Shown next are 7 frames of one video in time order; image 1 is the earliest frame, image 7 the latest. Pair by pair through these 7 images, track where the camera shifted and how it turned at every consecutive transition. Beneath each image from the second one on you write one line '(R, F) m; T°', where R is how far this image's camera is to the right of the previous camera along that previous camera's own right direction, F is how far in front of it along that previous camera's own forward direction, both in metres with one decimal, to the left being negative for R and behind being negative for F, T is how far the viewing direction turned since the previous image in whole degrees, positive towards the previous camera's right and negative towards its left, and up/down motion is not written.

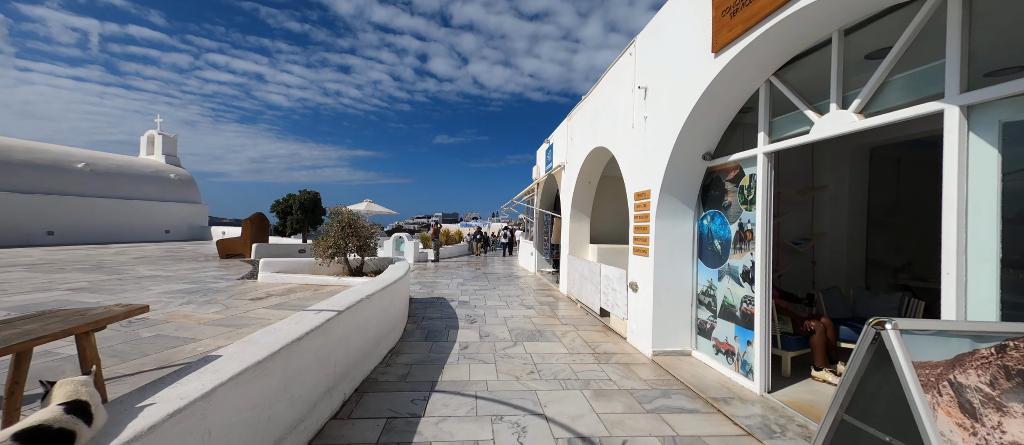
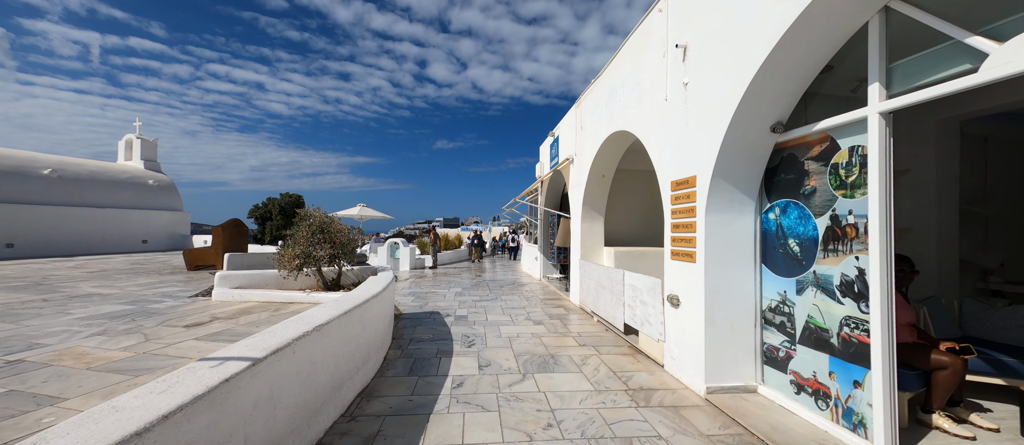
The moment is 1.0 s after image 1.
(0.0, +1.1) m; 0°
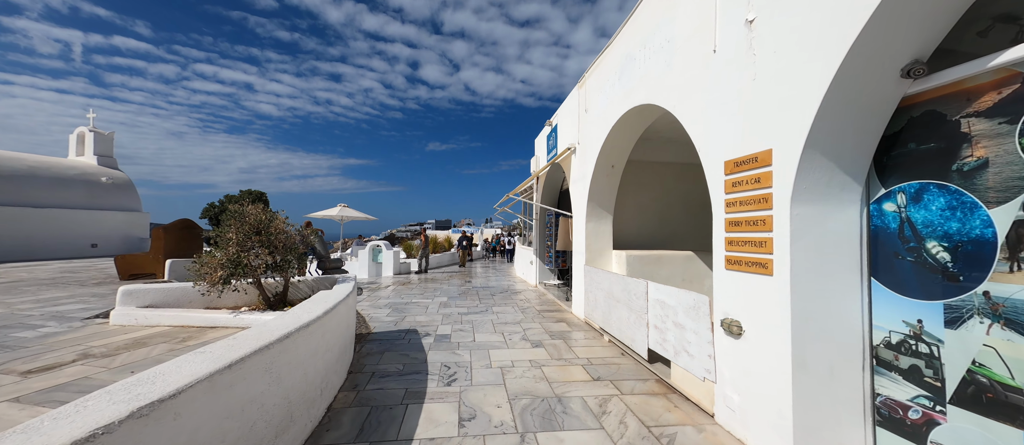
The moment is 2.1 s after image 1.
(0.0, +1.2) m; +1°
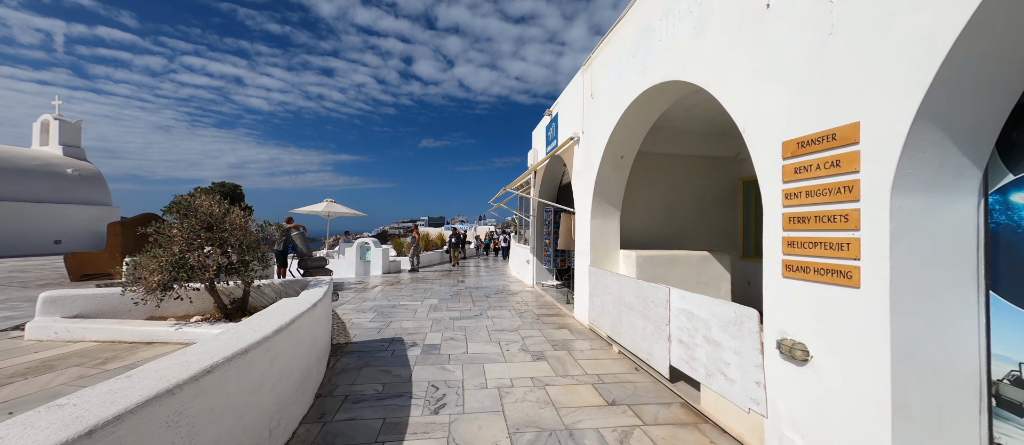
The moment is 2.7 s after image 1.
(-0.1, +0.6) m; +1°
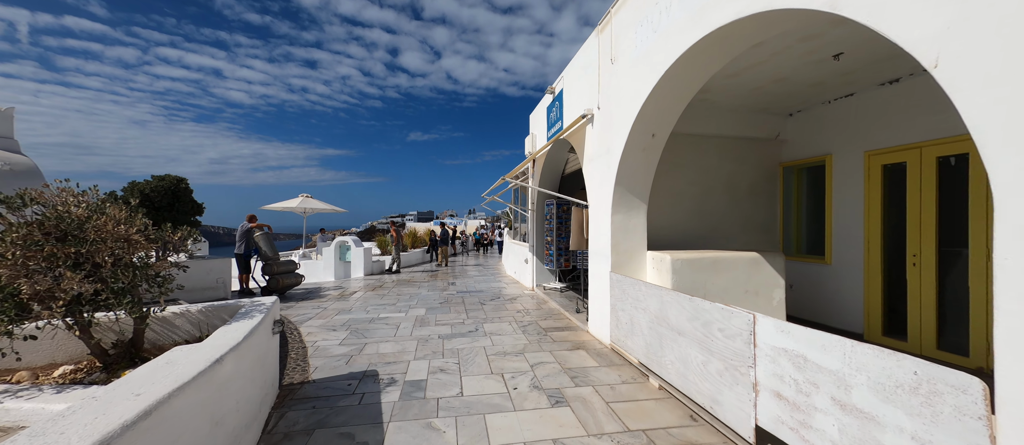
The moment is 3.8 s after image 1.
(-0.2, +1.2) m; +2°
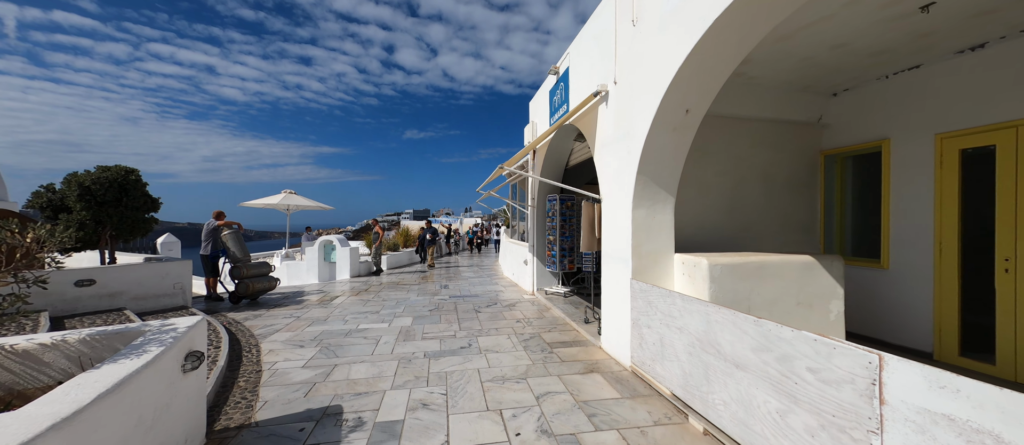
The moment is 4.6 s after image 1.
(0.0, +0.9) m; +1°
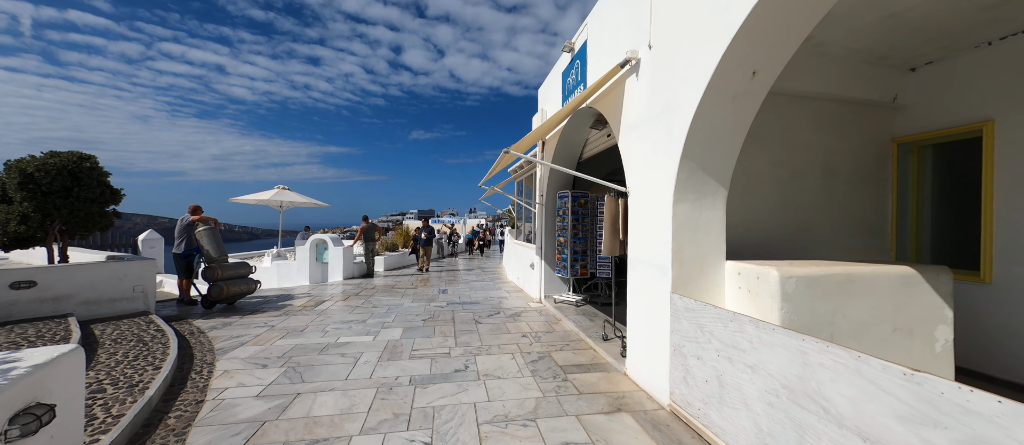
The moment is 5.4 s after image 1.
(0.0, +0.8) m; -1°
